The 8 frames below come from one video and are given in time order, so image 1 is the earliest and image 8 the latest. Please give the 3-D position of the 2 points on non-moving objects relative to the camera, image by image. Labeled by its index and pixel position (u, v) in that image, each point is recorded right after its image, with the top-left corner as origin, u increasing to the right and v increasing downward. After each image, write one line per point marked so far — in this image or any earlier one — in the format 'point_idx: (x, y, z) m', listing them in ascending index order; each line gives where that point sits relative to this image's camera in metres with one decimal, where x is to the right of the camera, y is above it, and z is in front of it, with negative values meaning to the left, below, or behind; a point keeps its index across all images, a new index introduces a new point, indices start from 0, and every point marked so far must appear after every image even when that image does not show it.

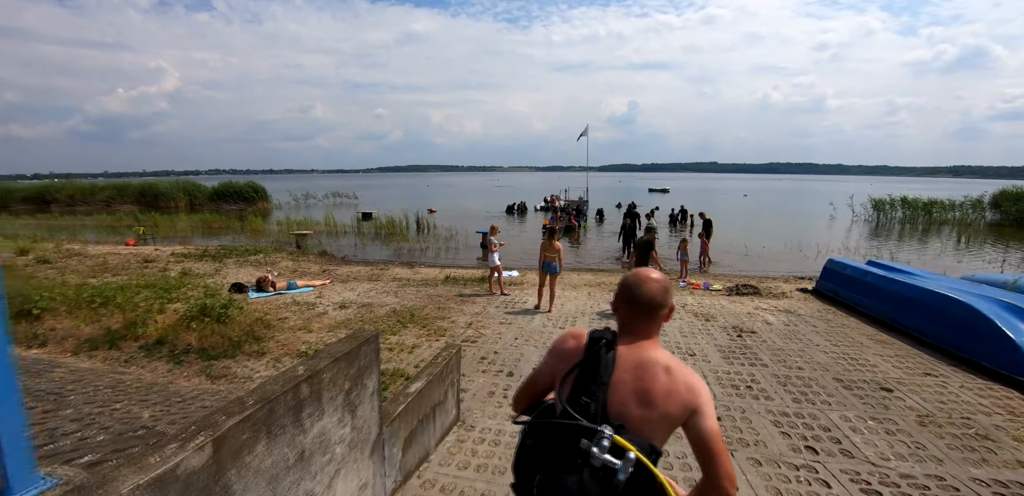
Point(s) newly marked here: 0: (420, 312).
0: (-1.9, -1.3, +8.2) m
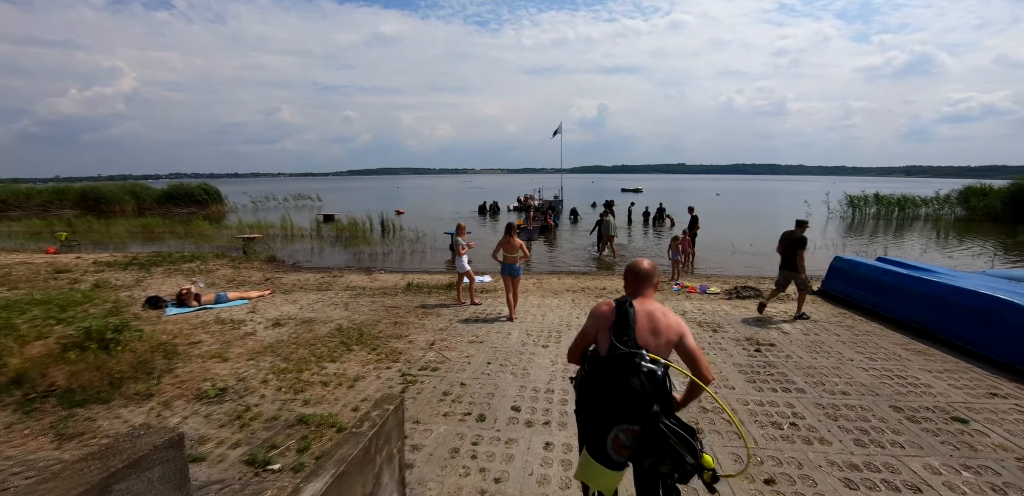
0: (-2.3, -1.3, +6.7) m
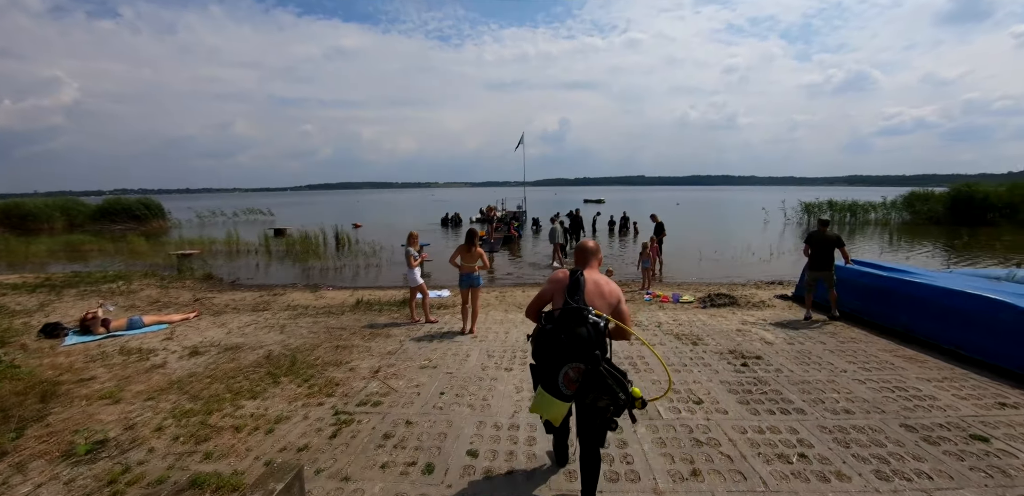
0: (-2.9, -1.5, +5.7) m
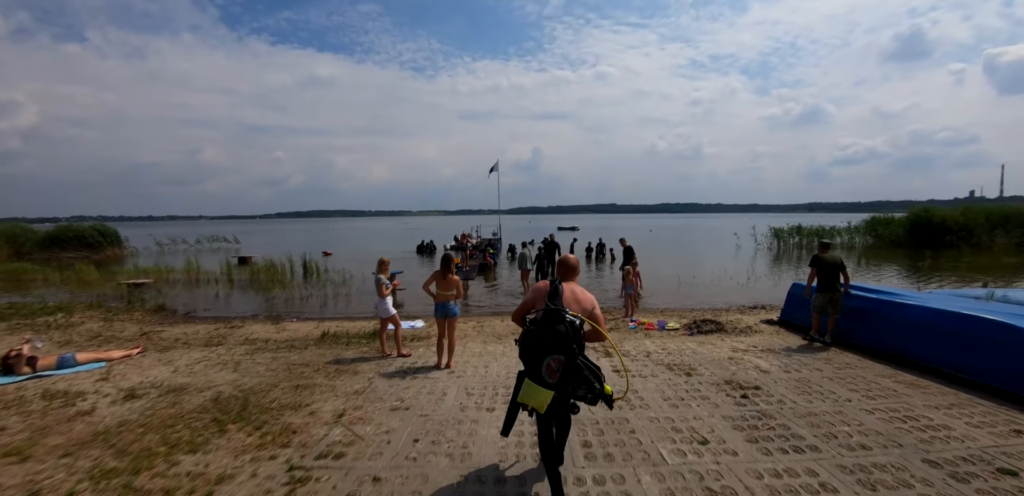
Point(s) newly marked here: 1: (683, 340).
0: (-3.1, -1.8, +5.1) m
1: (+3.2, -1.7, +7.7) m
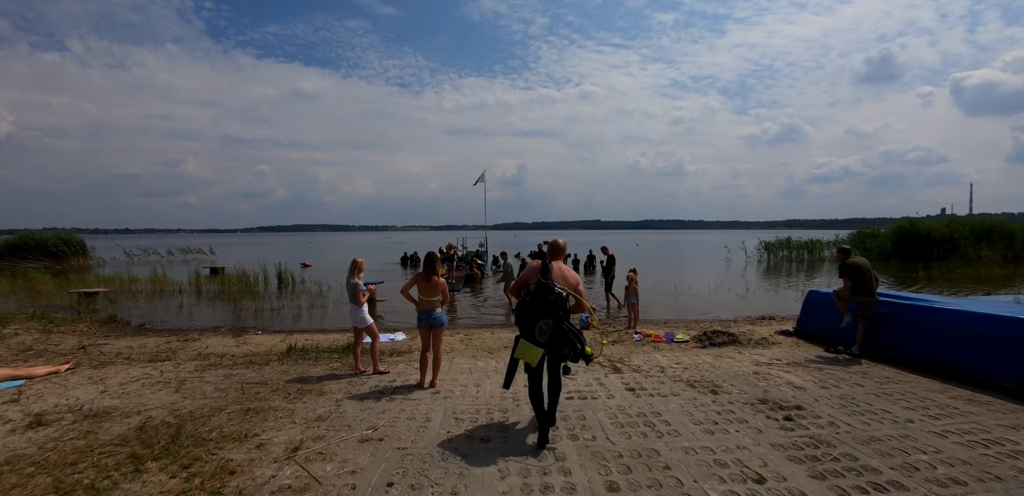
0: (-3.1, -1.8, +4.1) m
1: (+3.1, -1.7, +6.9) m
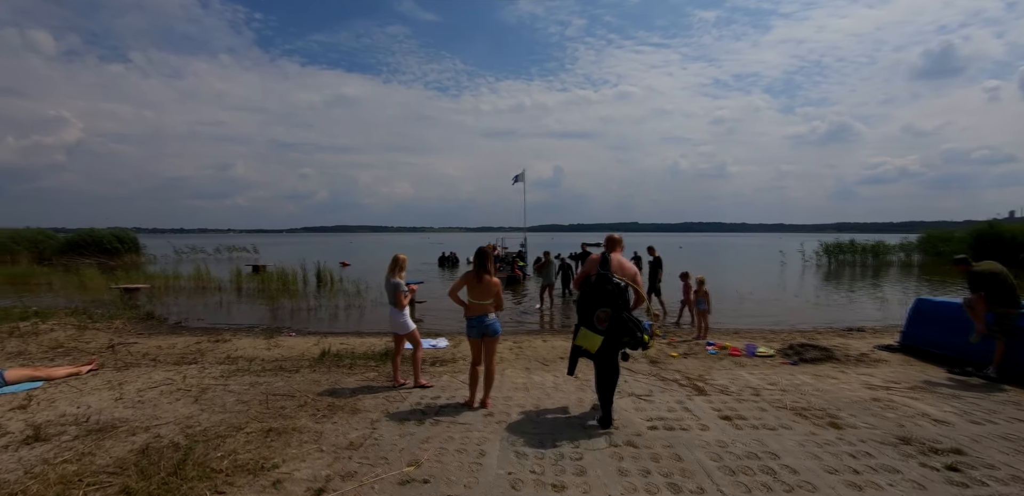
0: (-2.5, -1.7, +3.4) m
1: (+3.9, -1.7, +5.8) m
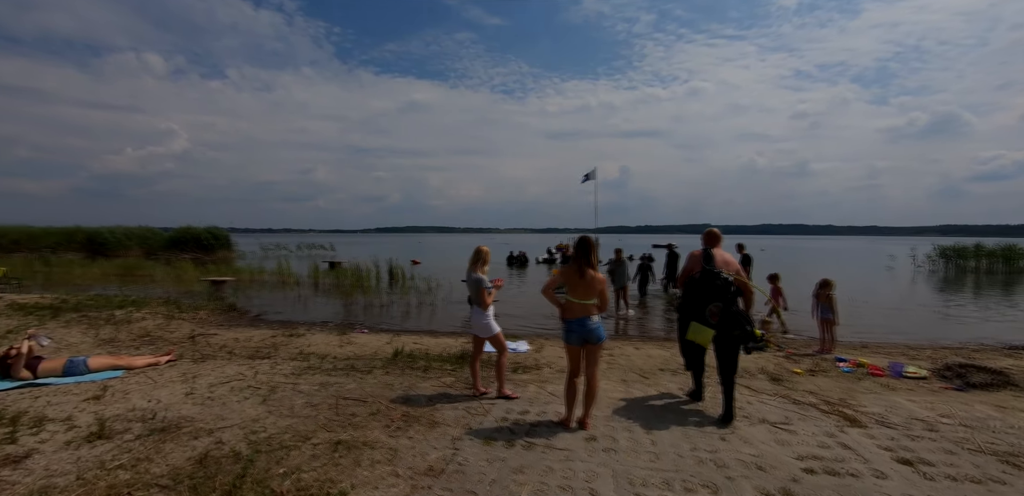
0: (-1.7, -1.5, +2.9) m
1: (+5.0, -1.6, +4.3) m
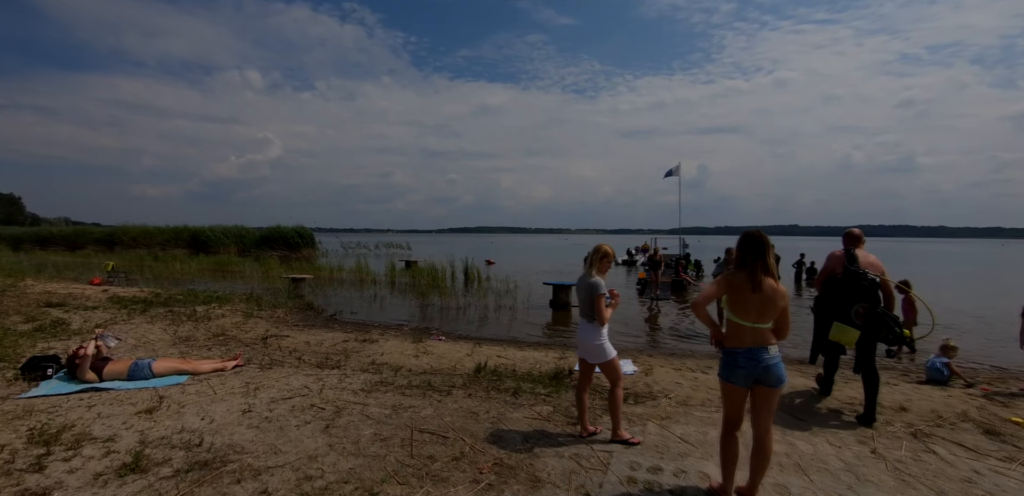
0: (-0.9, -1.4, +2.1) m
1: (+5.9, -1.6, +2.4) m
